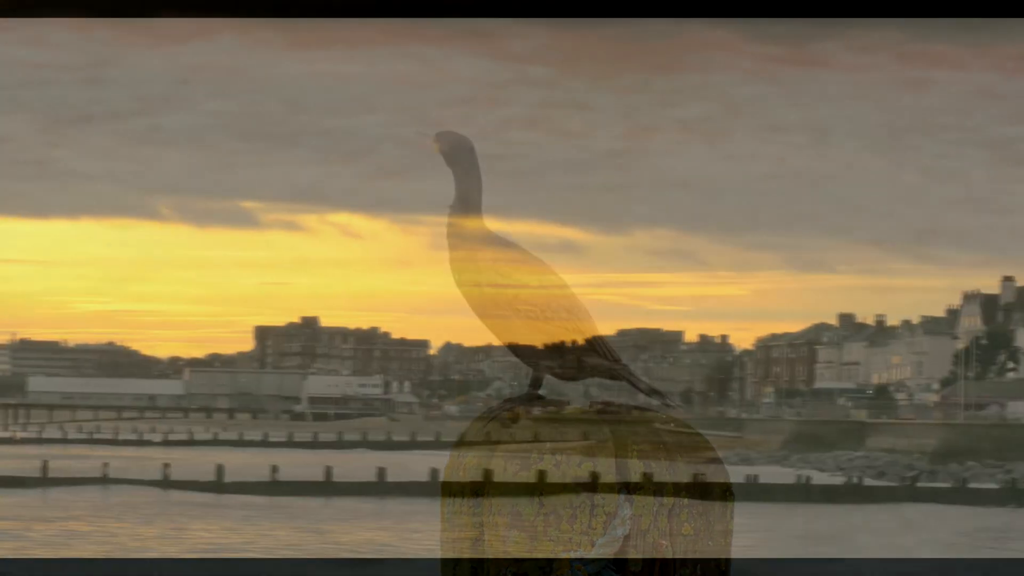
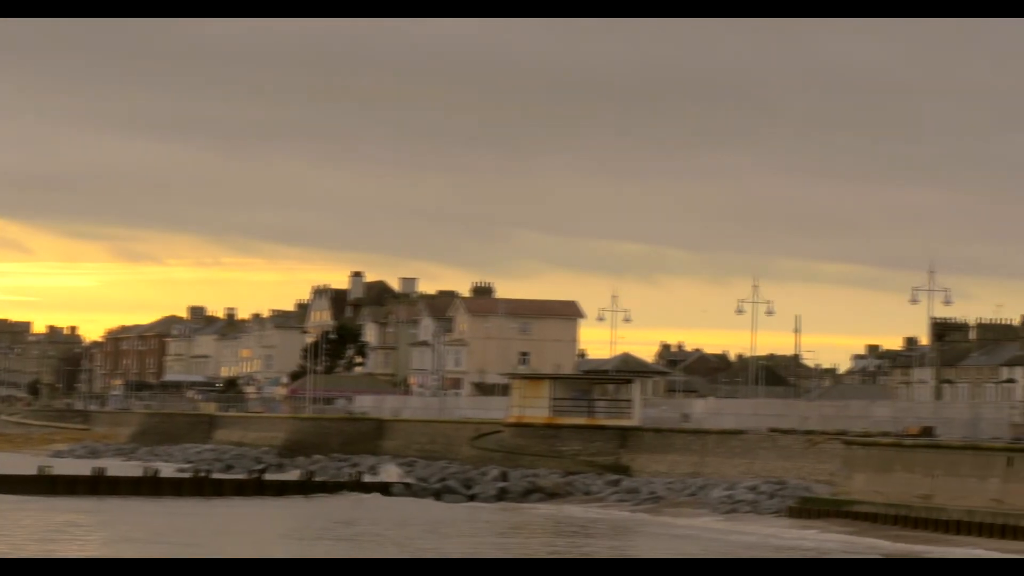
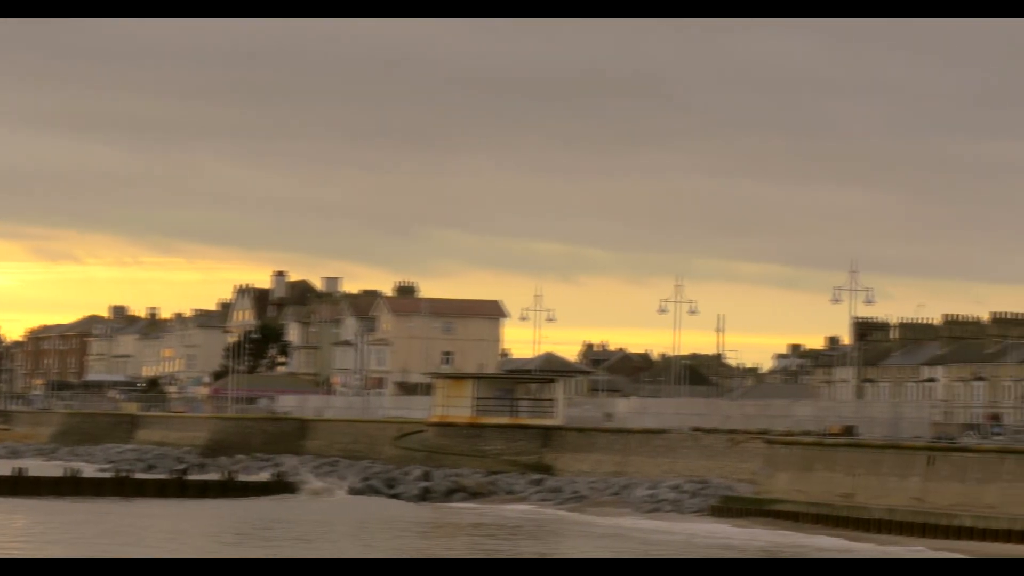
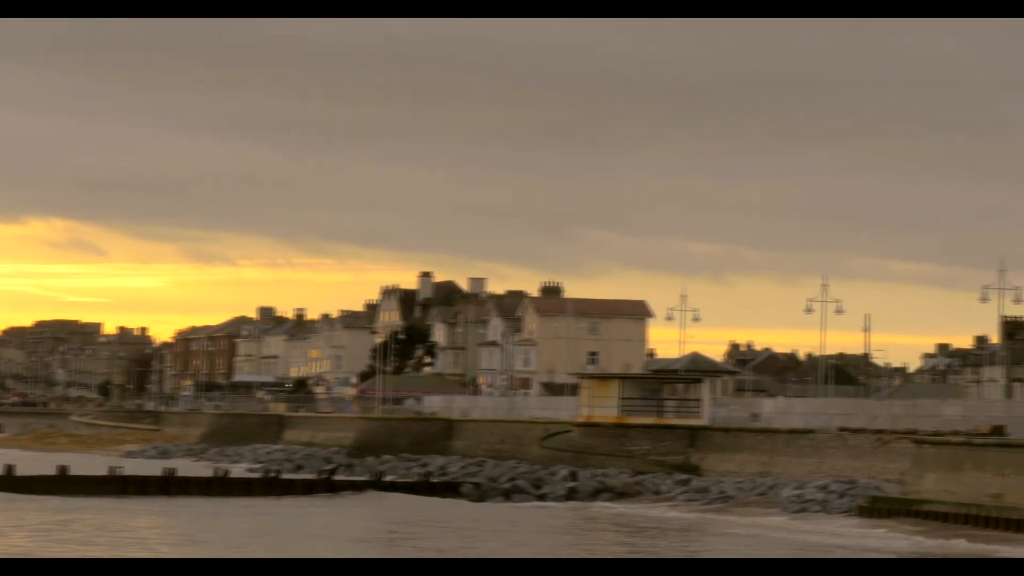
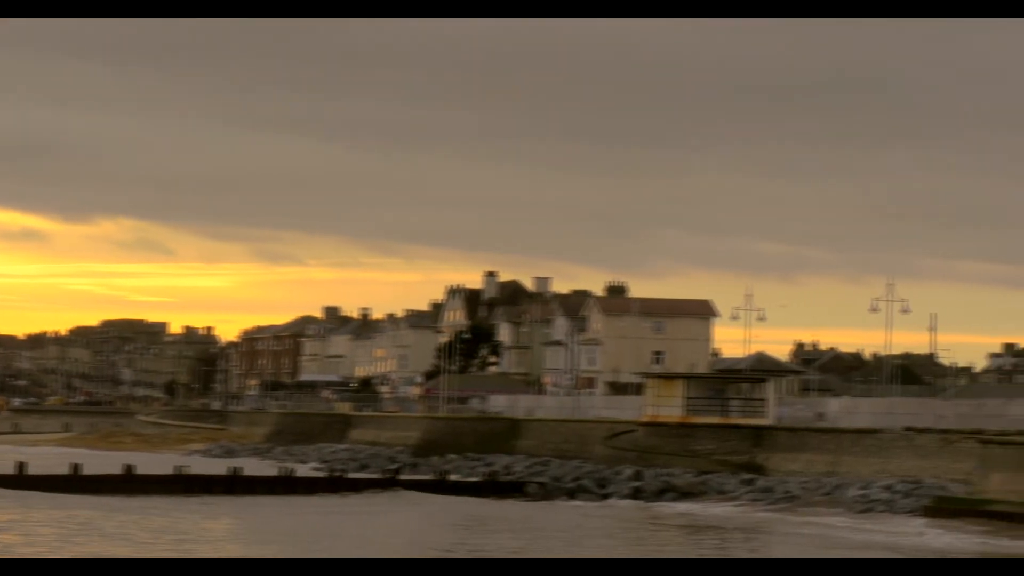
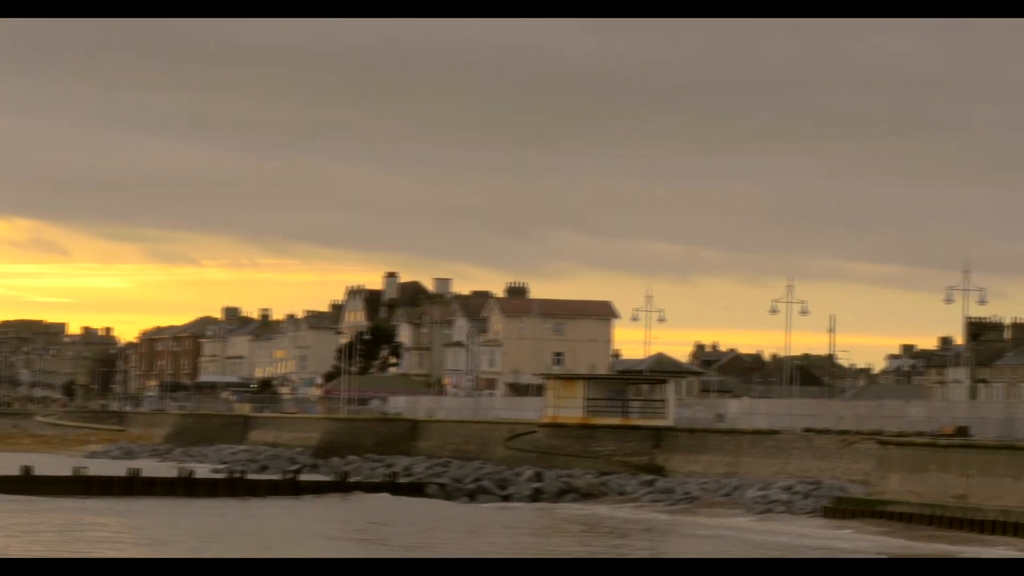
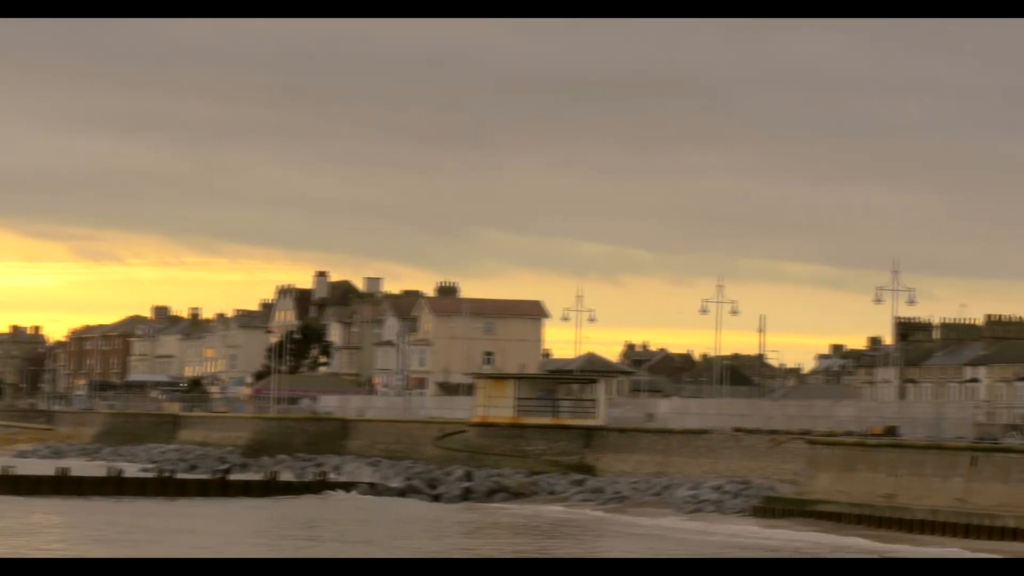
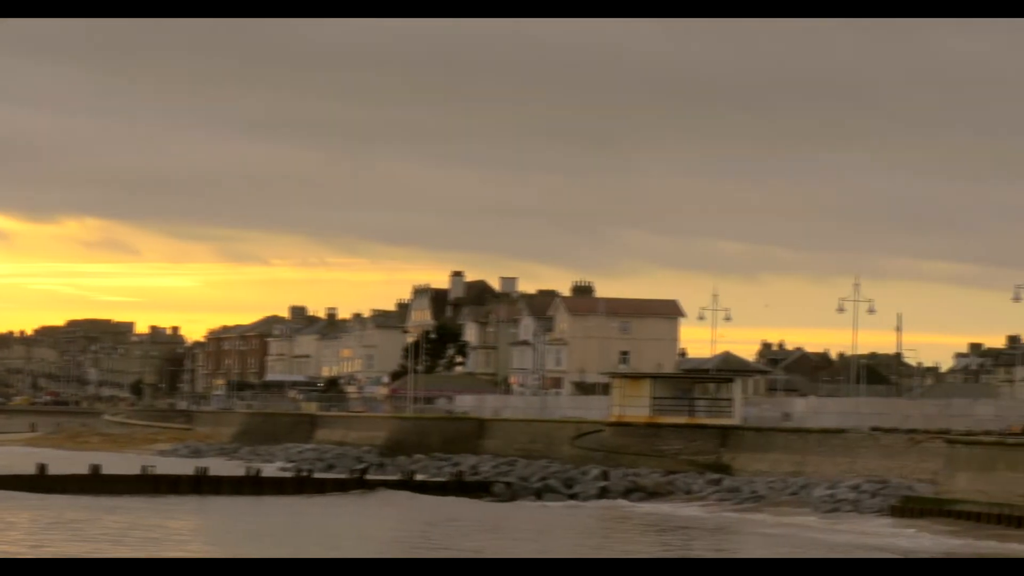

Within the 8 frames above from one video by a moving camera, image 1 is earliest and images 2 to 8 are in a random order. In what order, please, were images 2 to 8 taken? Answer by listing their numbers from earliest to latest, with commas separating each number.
5, 8, 4, 6, 2, 7, 3
